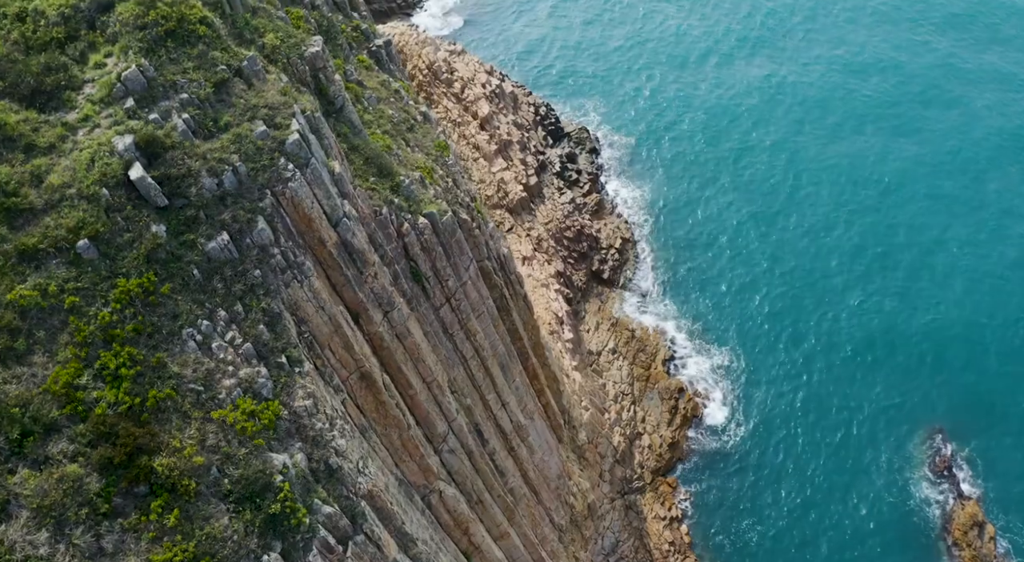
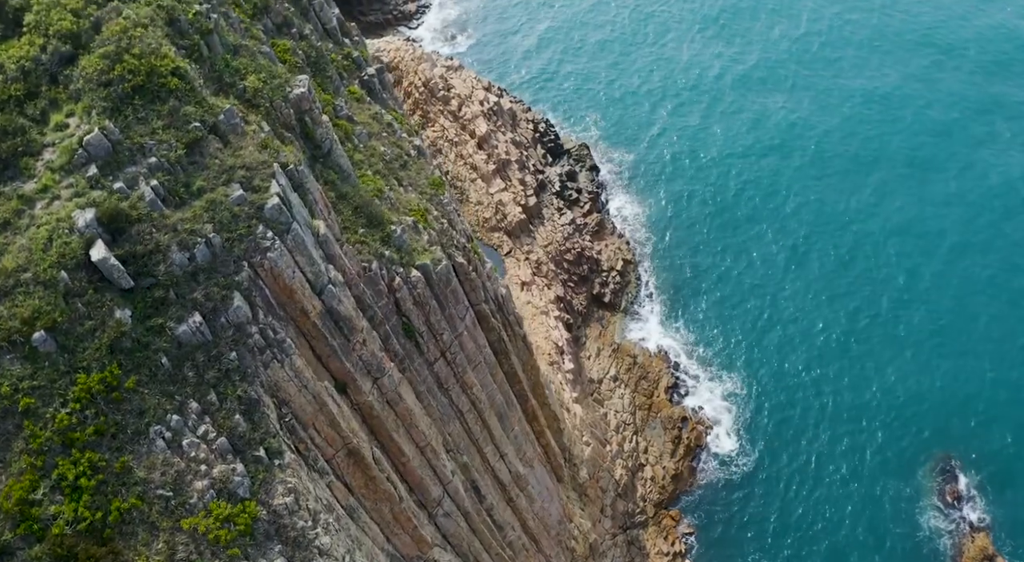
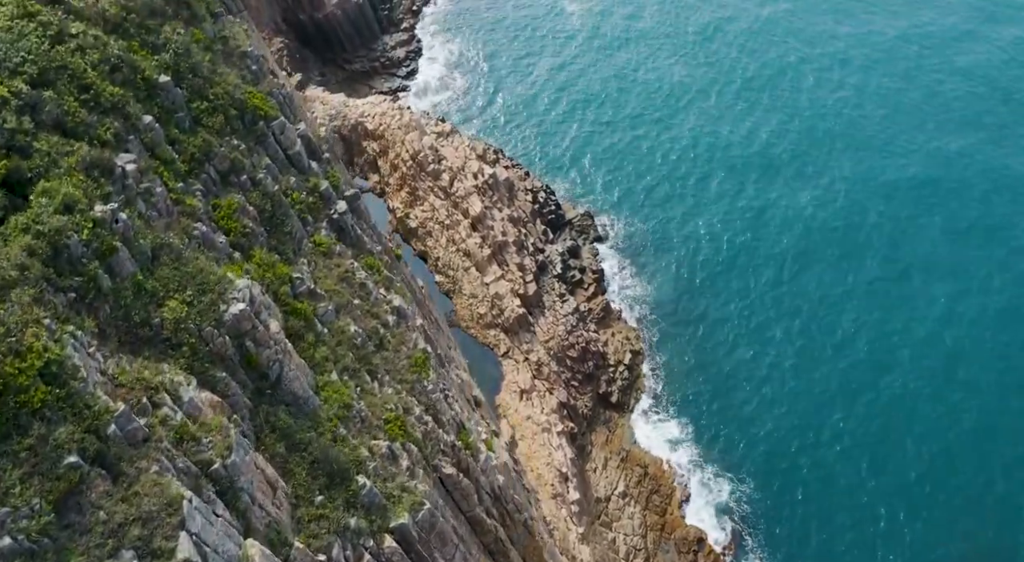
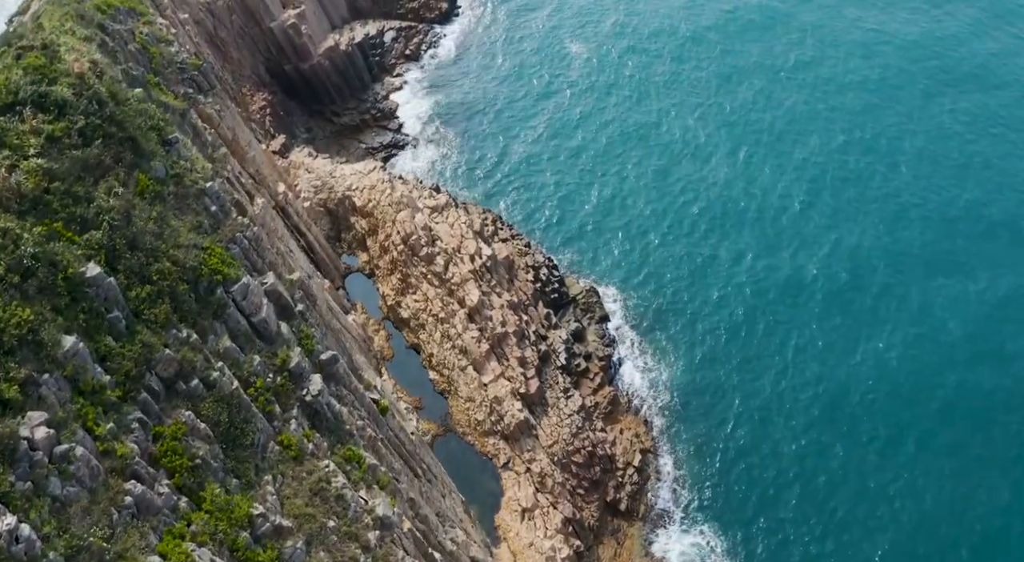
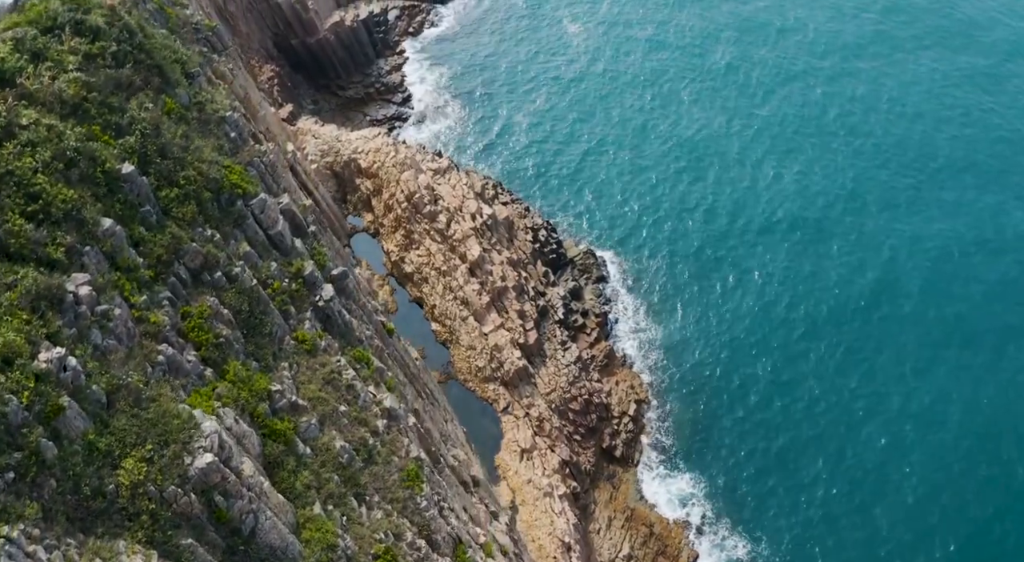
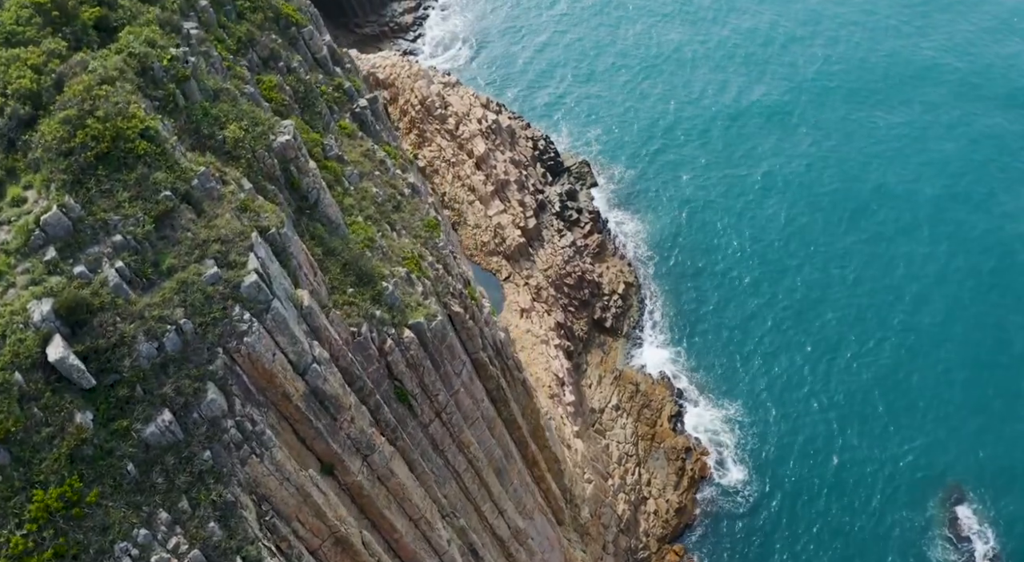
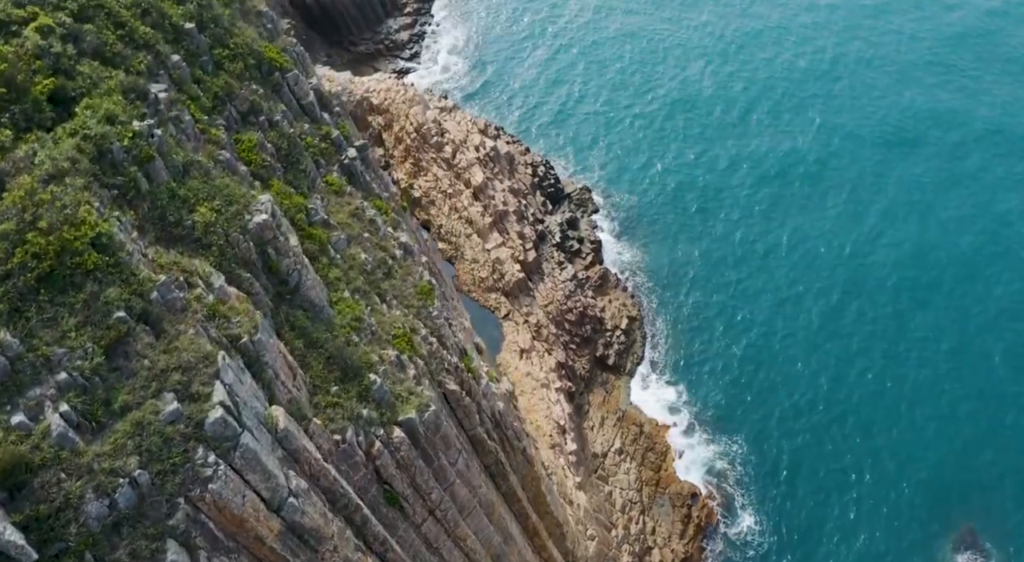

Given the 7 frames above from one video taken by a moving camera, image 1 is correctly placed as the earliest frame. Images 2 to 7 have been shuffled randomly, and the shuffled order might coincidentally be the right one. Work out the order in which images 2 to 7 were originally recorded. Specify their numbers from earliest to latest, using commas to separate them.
2, 6, 7, 3, 5, 4
